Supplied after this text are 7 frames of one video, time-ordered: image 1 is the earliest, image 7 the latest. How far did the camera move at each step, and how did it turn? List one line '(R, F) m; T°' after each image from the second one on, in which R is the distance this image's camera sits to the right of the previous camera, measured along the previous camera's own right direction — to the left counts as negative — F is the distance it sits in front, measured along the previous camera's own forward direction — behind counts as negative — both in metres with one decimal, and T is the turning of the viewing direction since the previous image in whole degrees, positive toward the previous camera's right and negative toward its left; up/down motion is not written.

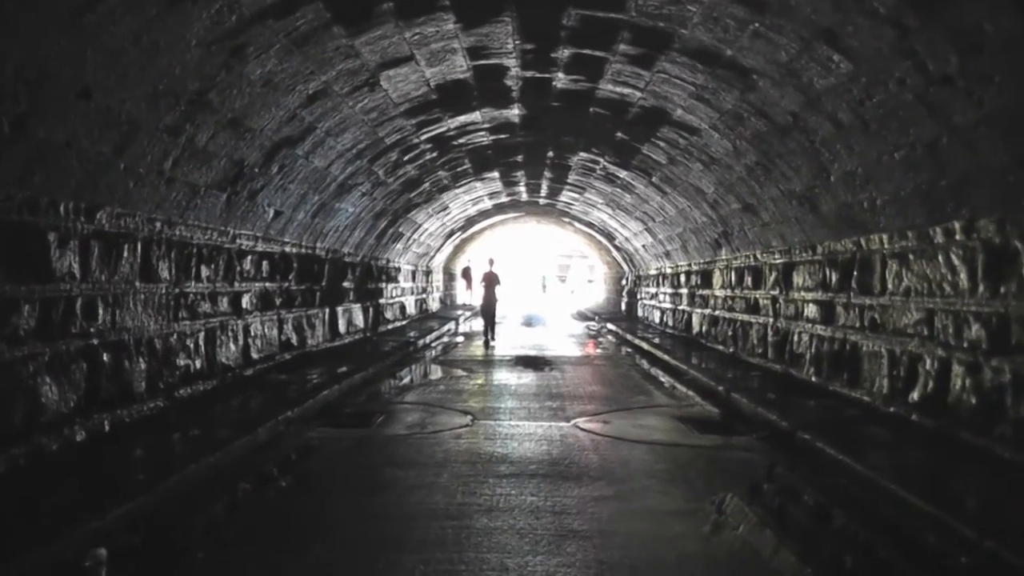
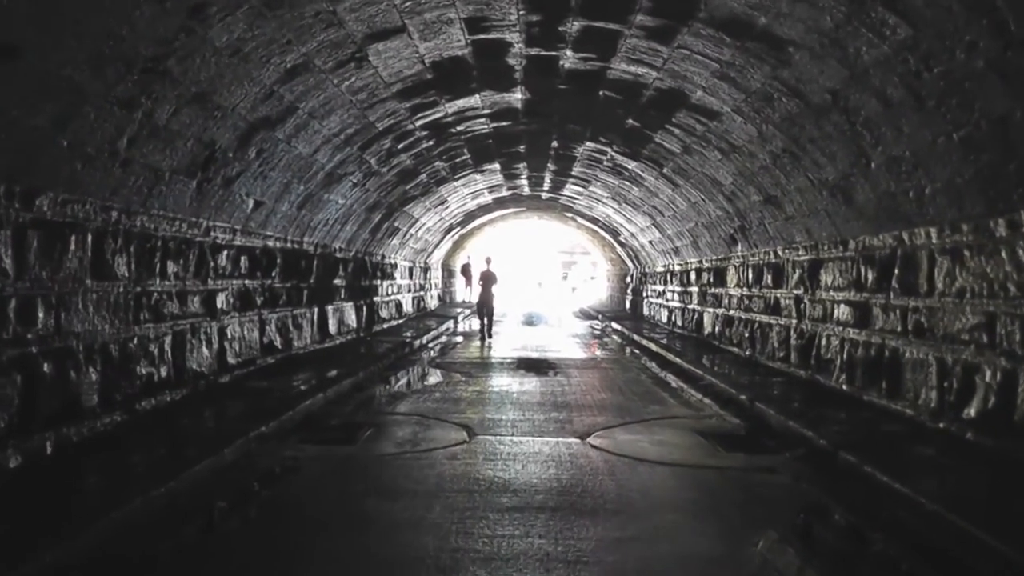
(0.0, +0.9) m; 0°
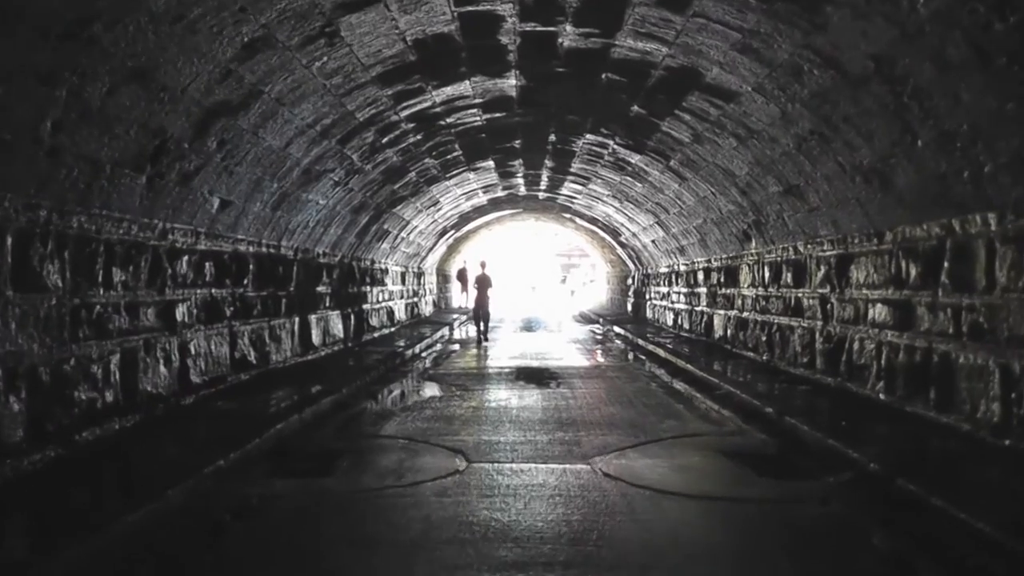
(0.0, +1.0) m; 0°
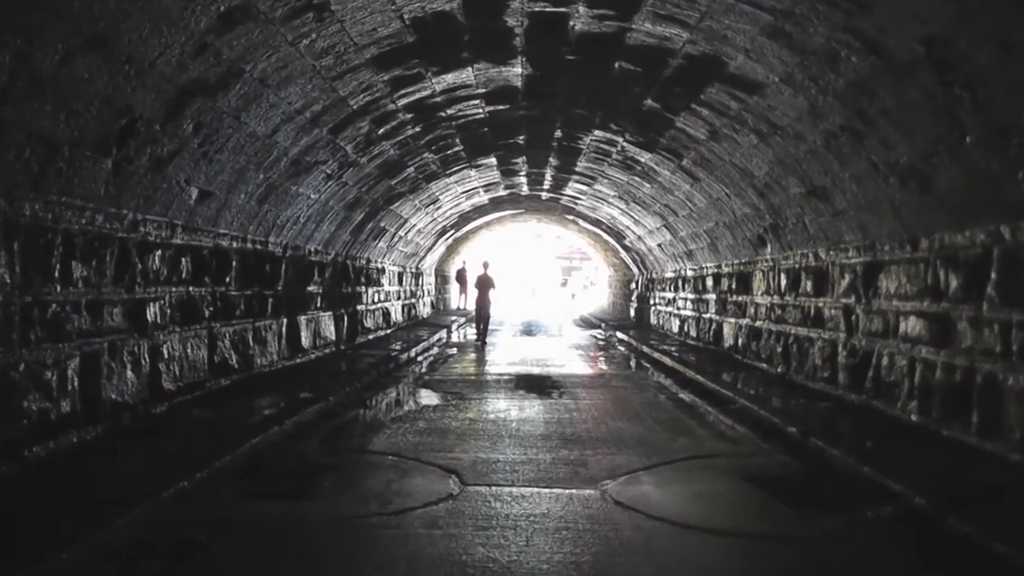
(0.0, +0.7) m; 0°
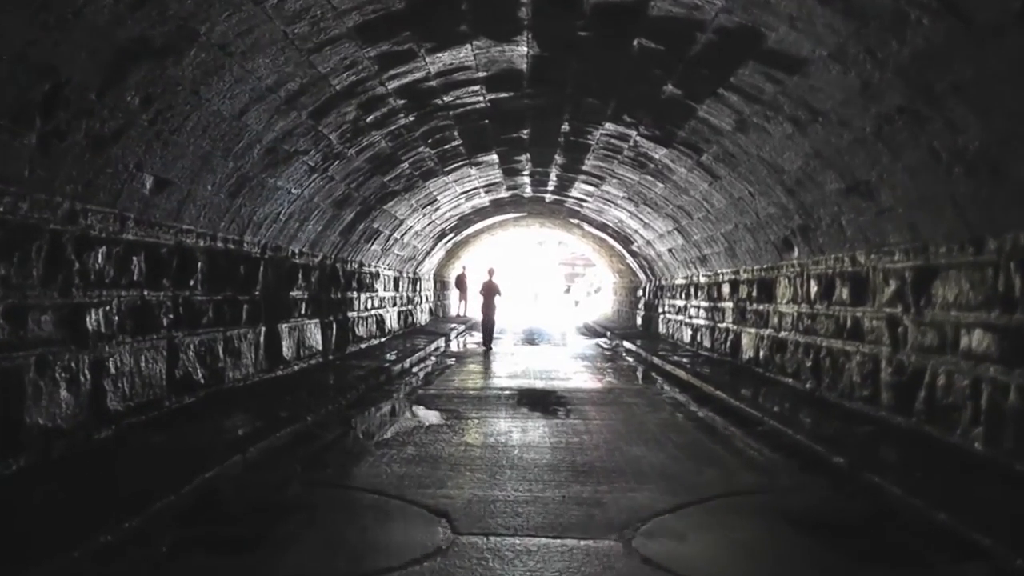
(0.0, +1.1) m; 0°
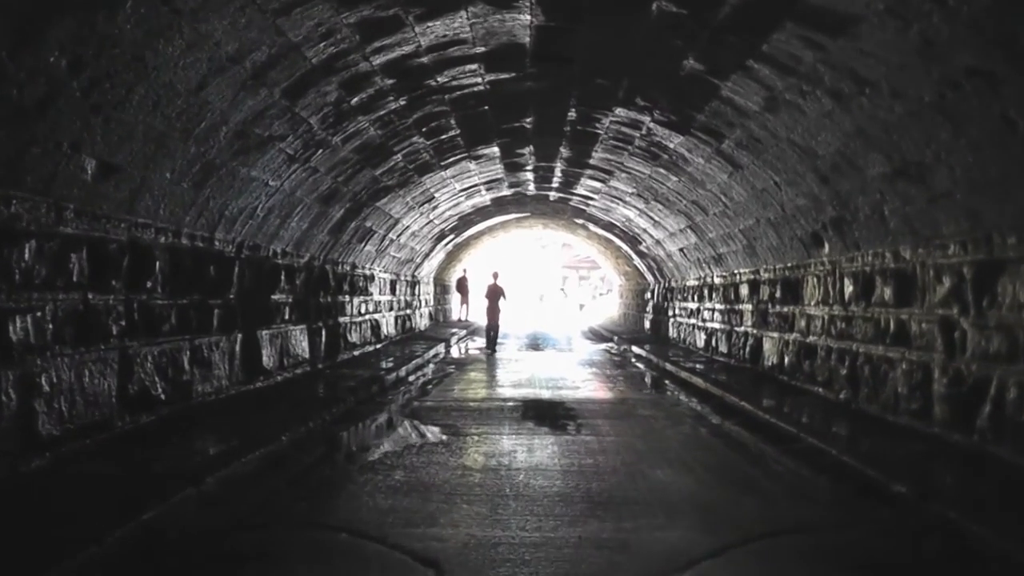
(0.0, +1.0) m; 0°
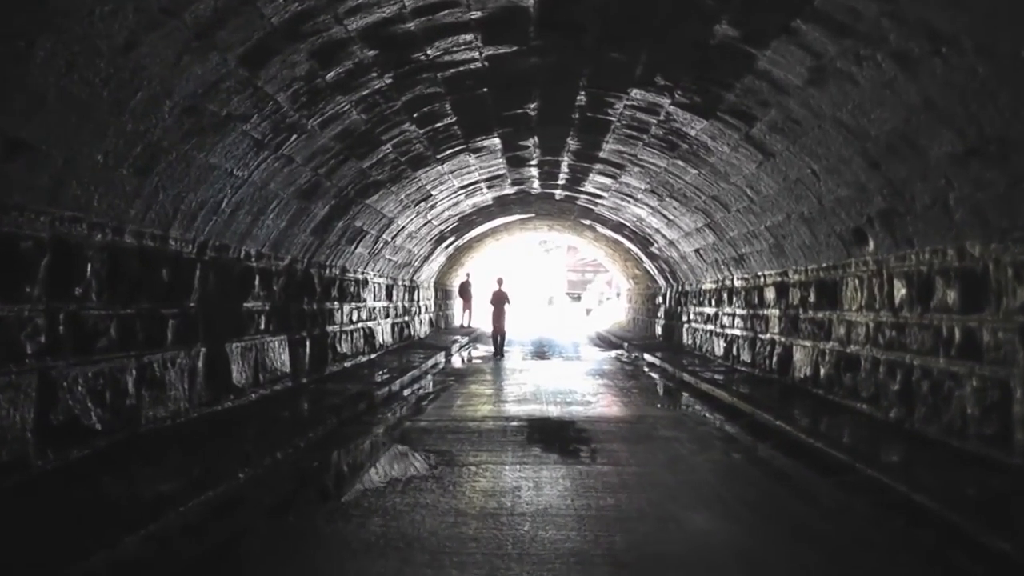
(0.0, +1.2) m; 0°
